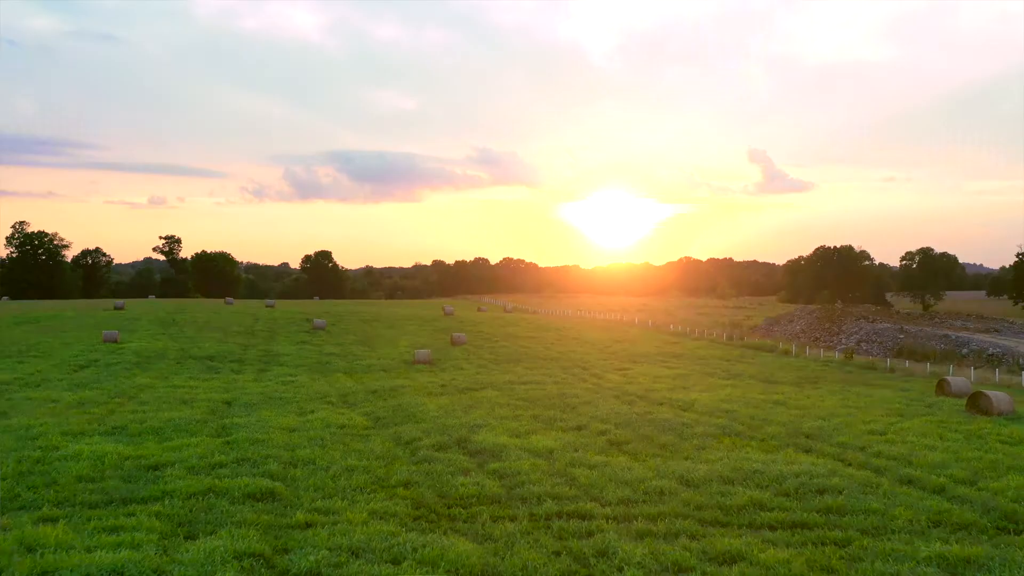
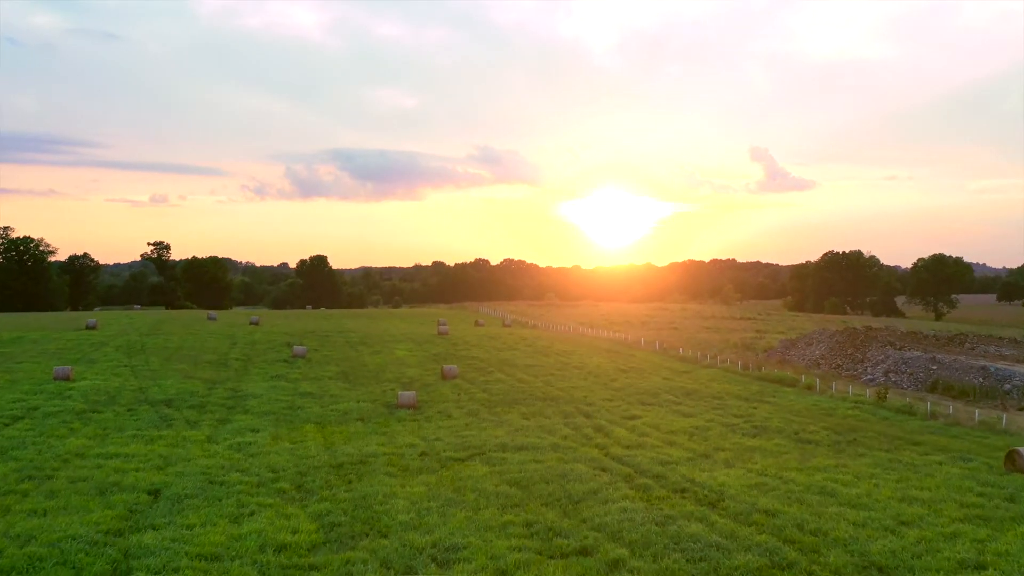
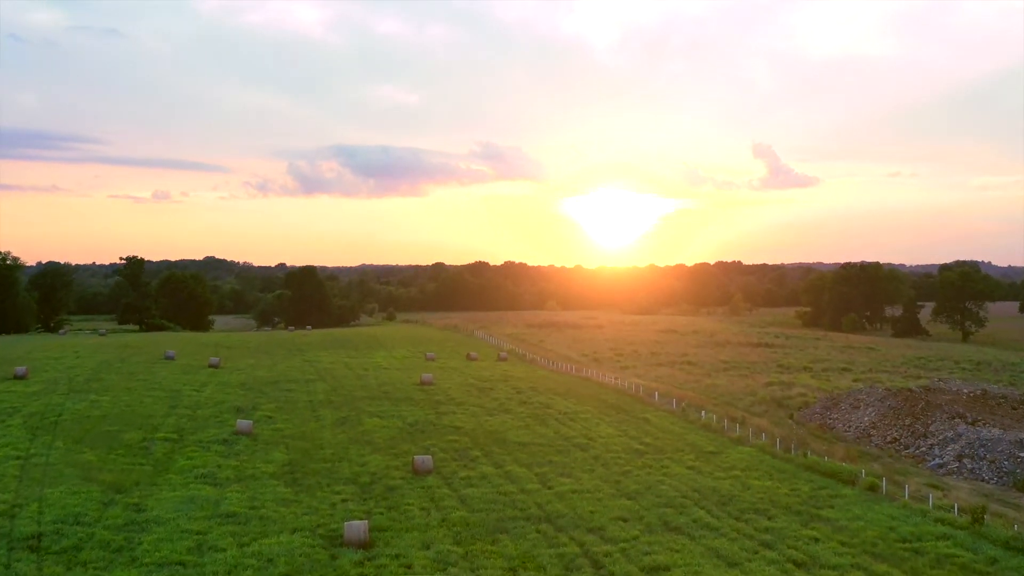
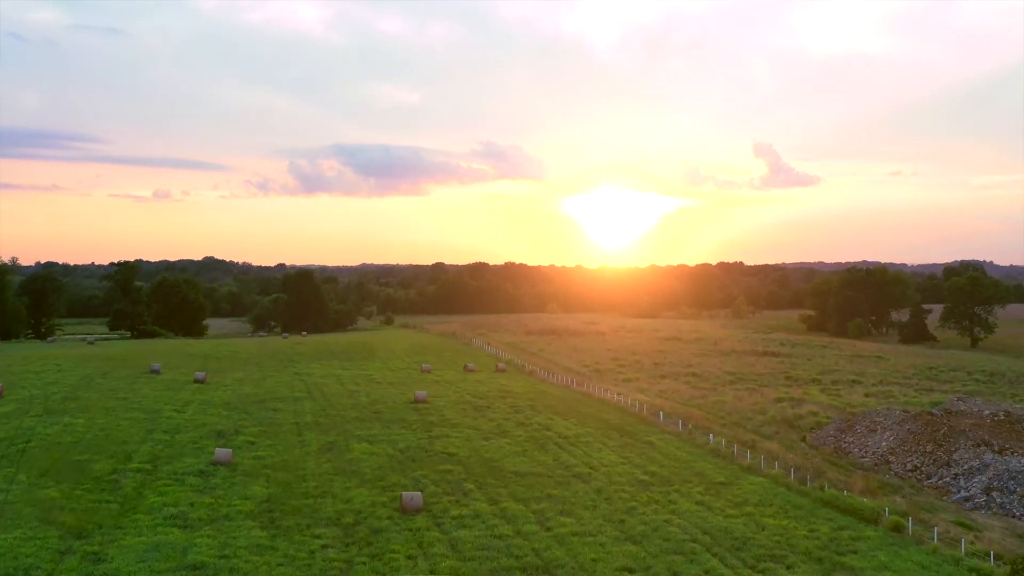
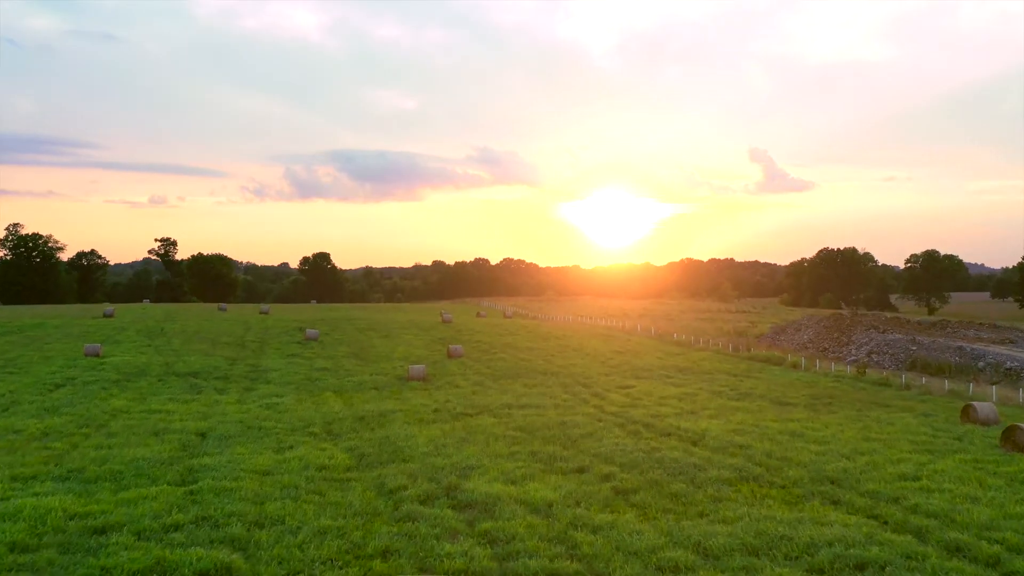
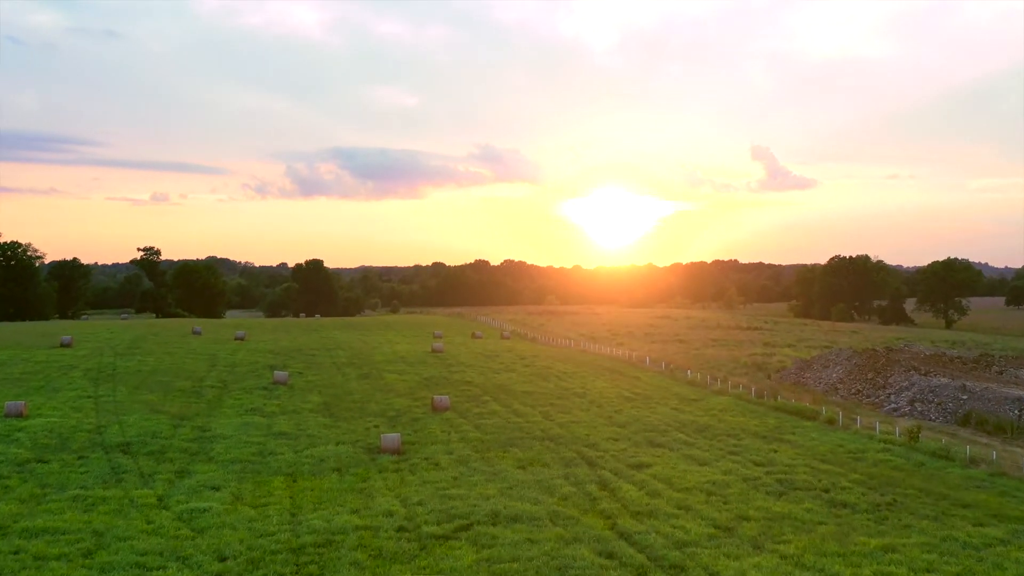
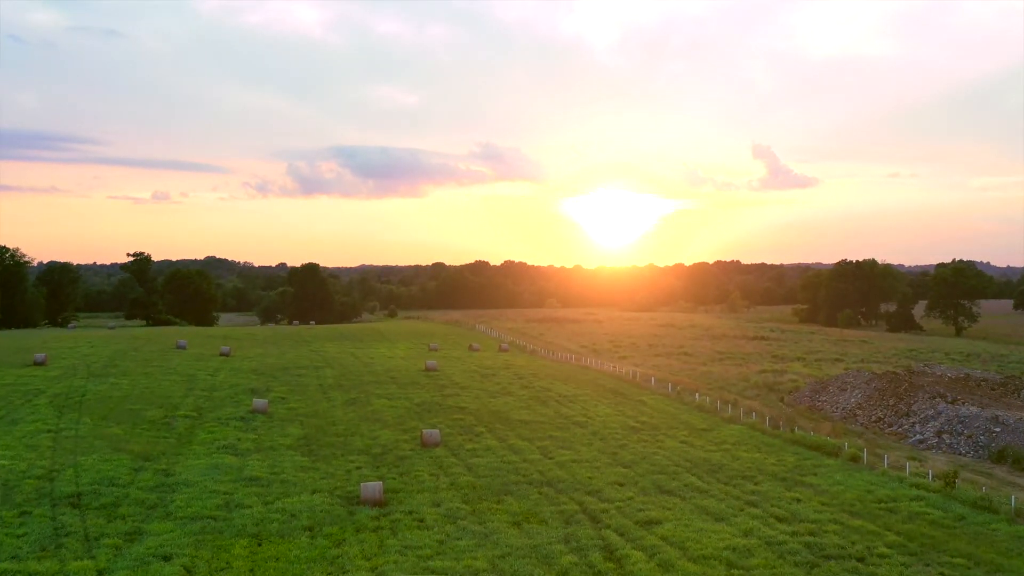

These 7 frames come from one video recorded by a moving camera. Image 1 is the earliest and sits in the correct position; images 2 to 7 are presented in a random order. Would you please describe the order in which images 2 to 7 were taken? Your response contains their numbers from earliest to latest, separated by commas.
5, 2, 6, 7, 3, 4
